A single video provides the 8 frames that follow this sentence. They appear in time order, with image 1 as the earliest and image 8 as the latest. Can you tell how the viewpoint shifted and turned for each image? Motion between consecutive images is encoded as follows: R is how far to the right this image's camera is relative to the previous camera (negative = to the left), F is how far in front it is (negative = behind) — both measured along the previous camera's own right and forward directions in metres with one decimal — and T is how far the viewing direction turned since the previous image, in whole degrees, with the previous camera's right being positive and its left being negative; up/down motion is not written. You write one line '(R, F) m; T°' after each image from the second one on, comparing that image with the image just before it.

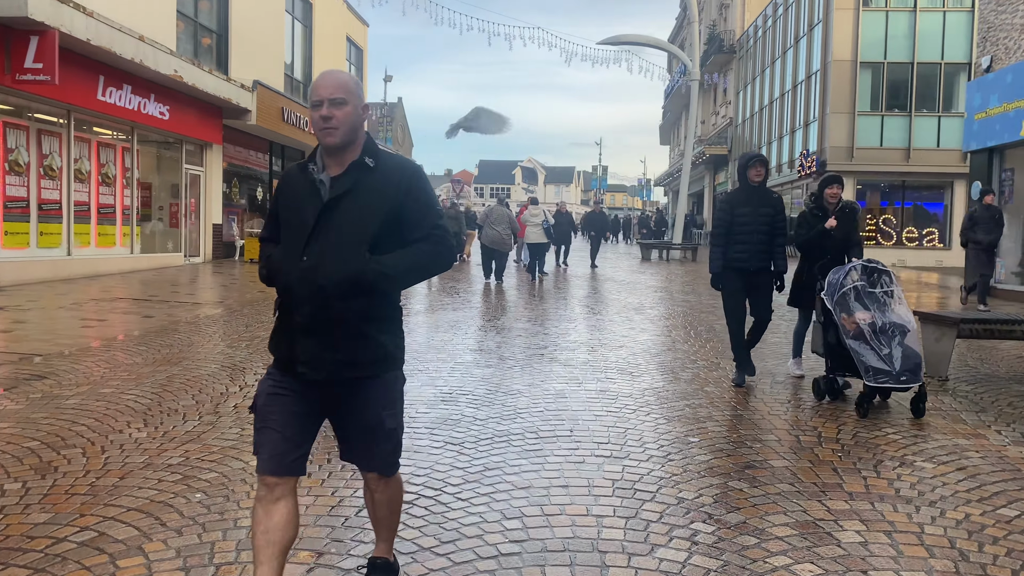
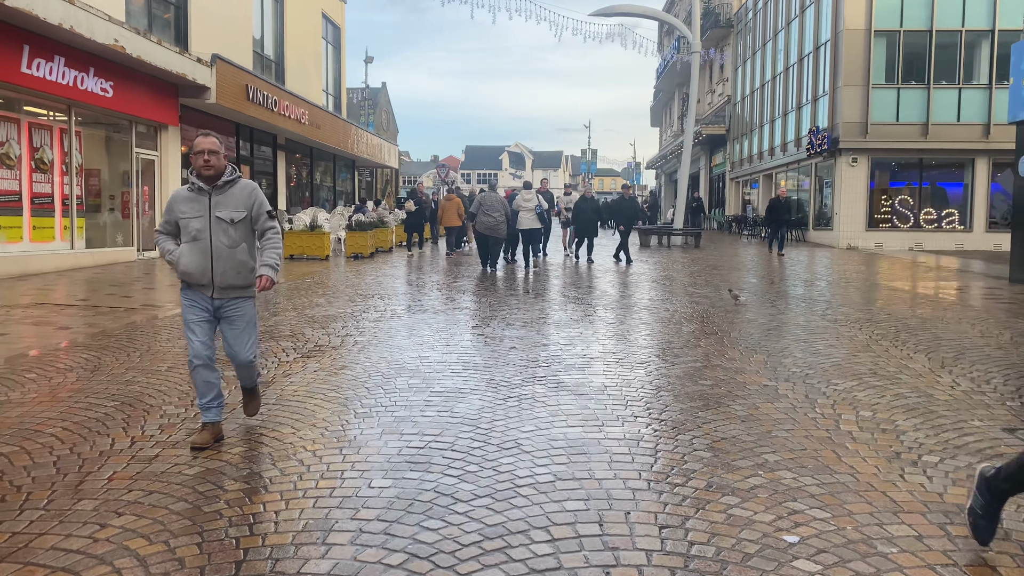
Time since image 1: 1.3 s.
(0.0, +1.6) m; +1°
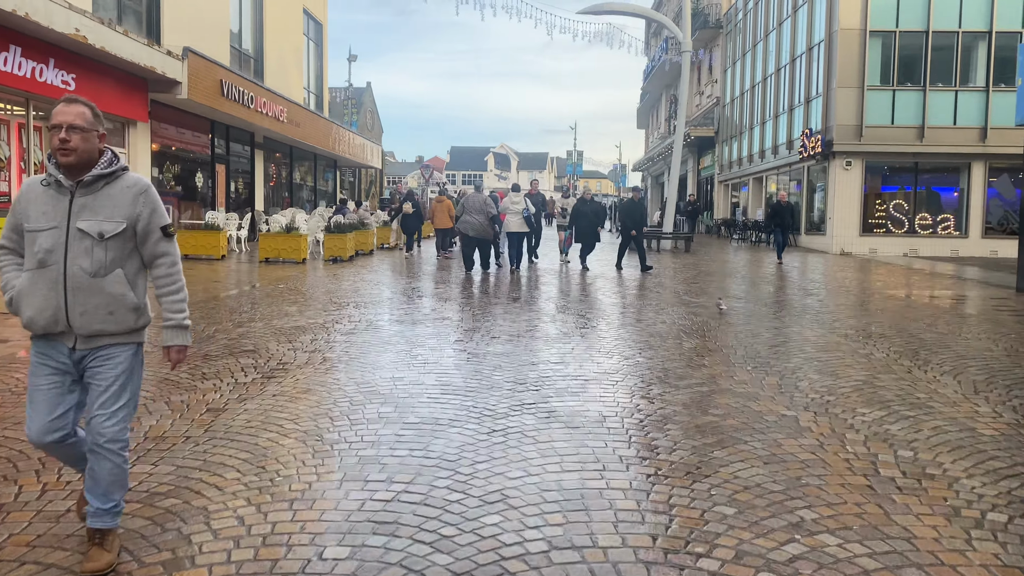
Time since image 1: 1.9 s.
(0.0, +0.6) m; +1°
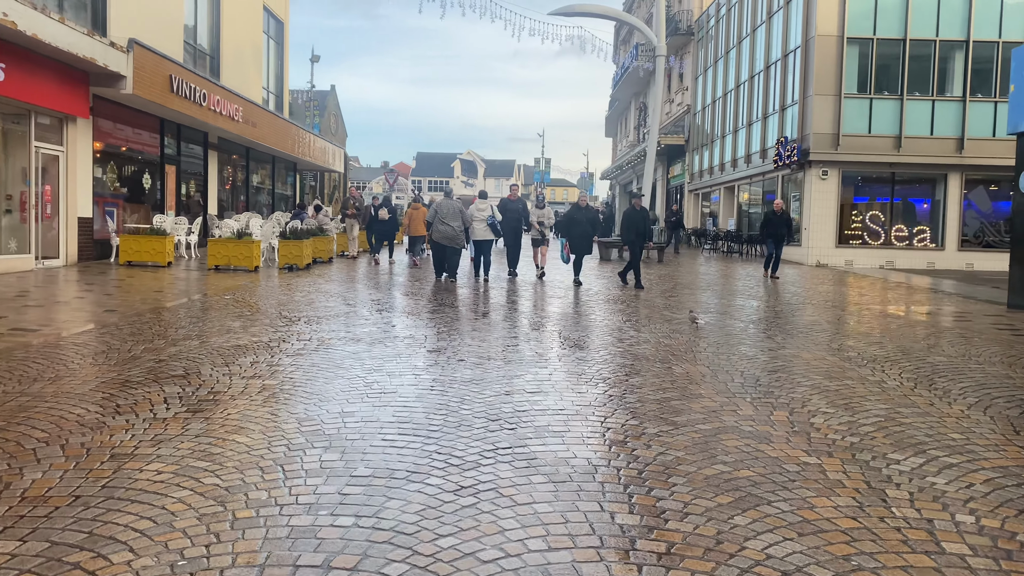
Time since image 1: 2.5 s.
(0.0, +0.8) m; +2°
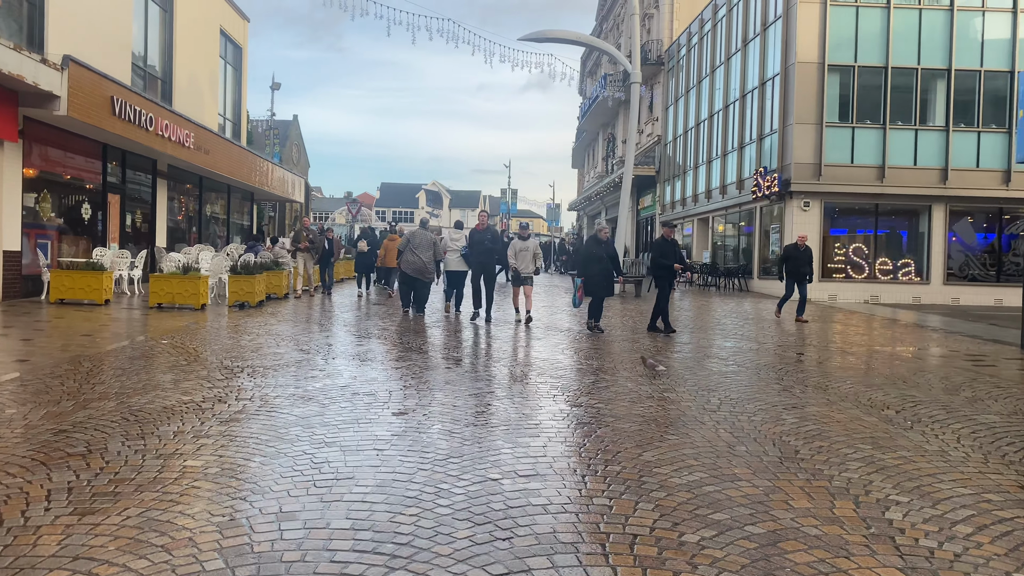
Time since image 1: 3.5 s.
(-0.1, +1.1) m; +2°
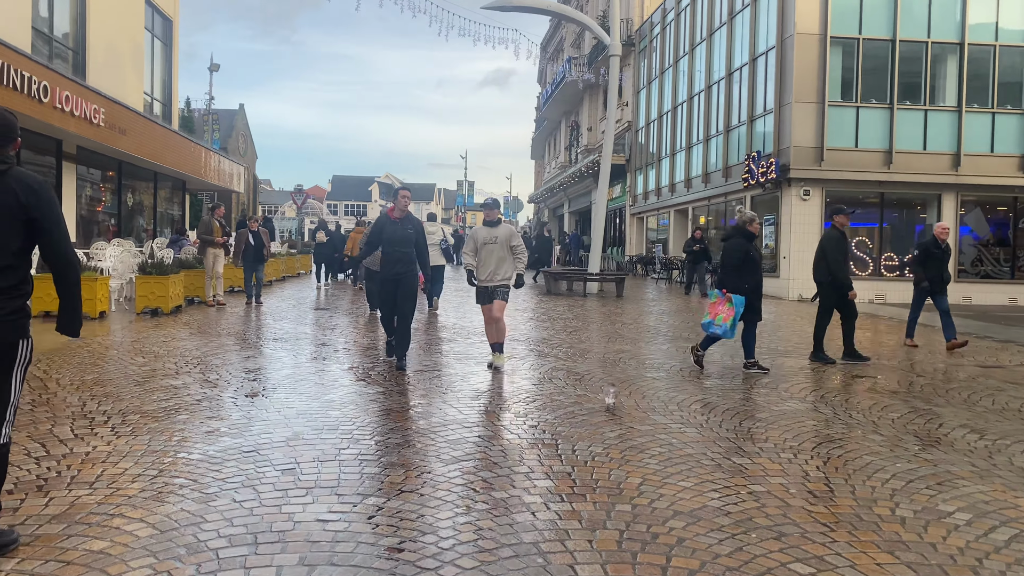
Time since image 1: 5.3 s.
(-0.2, +2.2) m; +3°
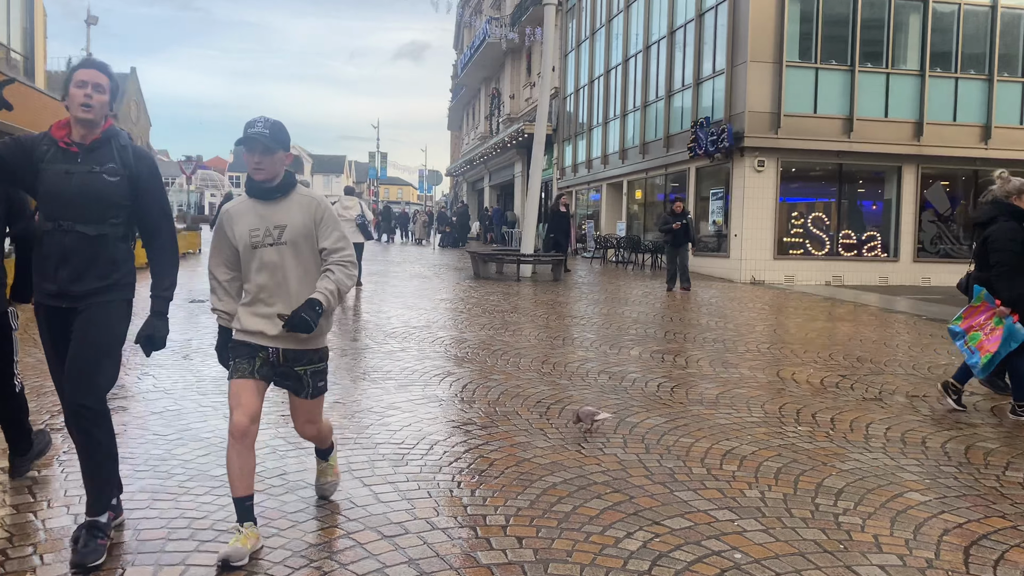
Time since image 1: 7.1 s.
(-0.1, +2.1) m; +6°
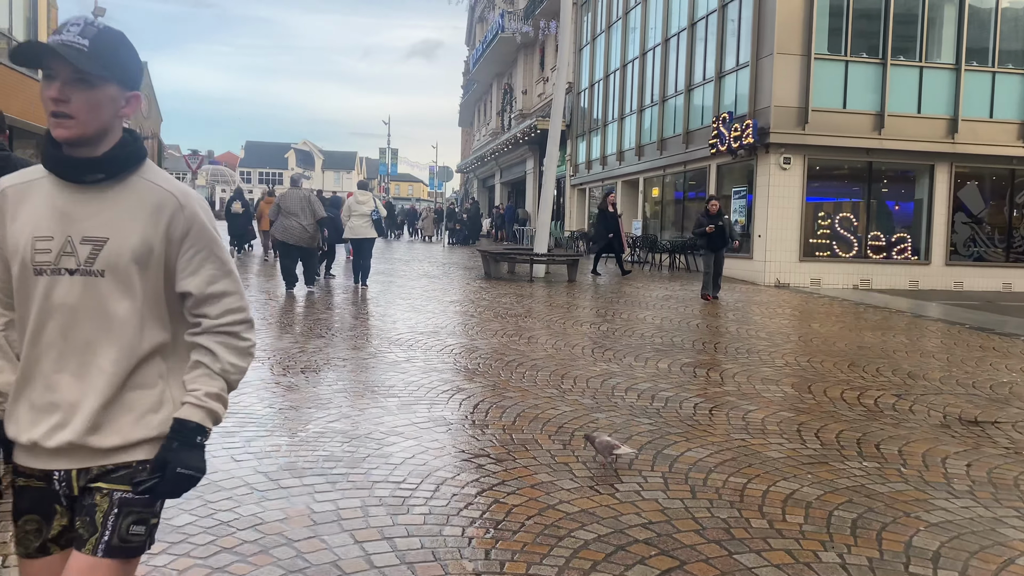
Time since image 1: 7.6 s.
(-0.1, +0.6) m; -1°
